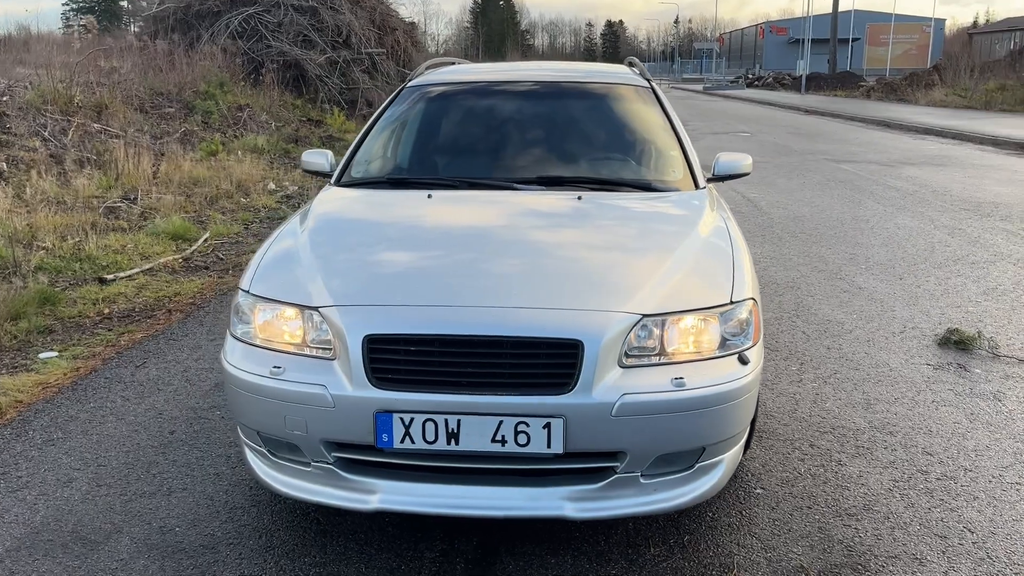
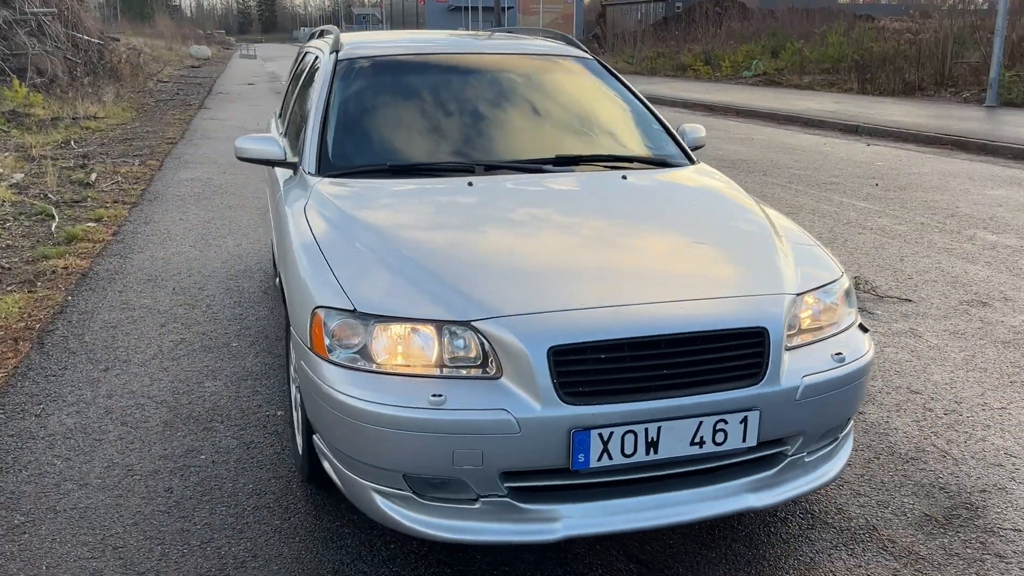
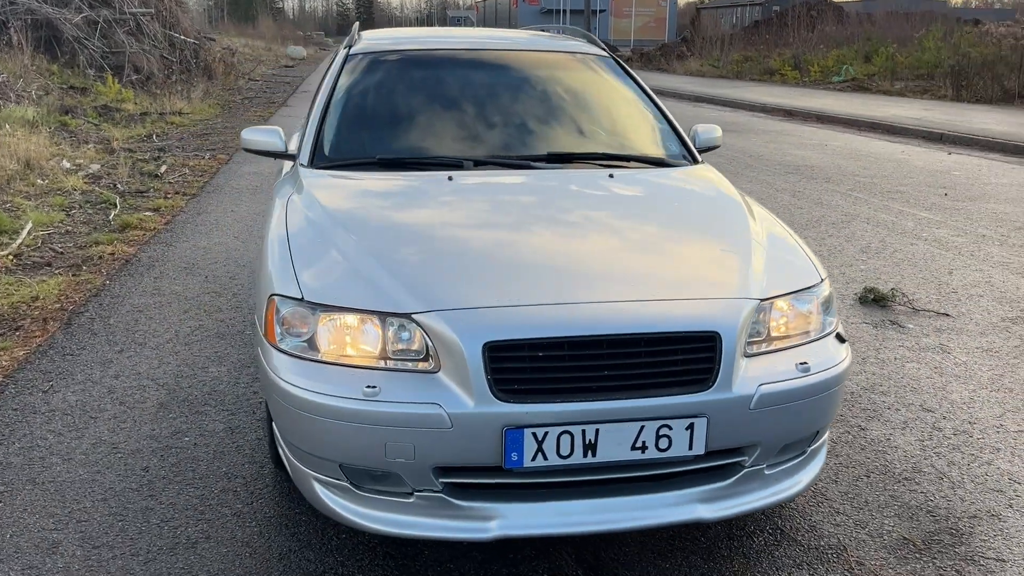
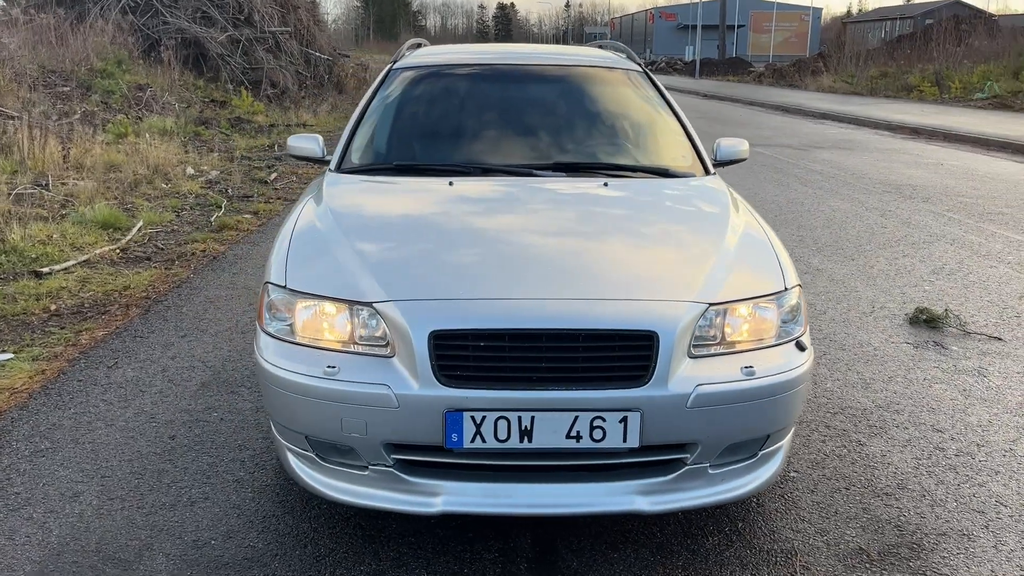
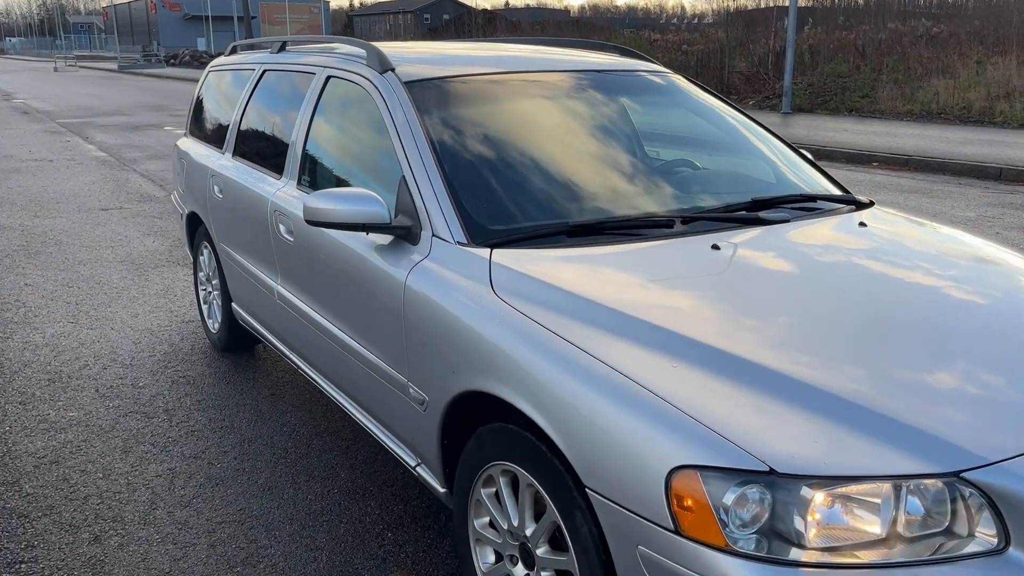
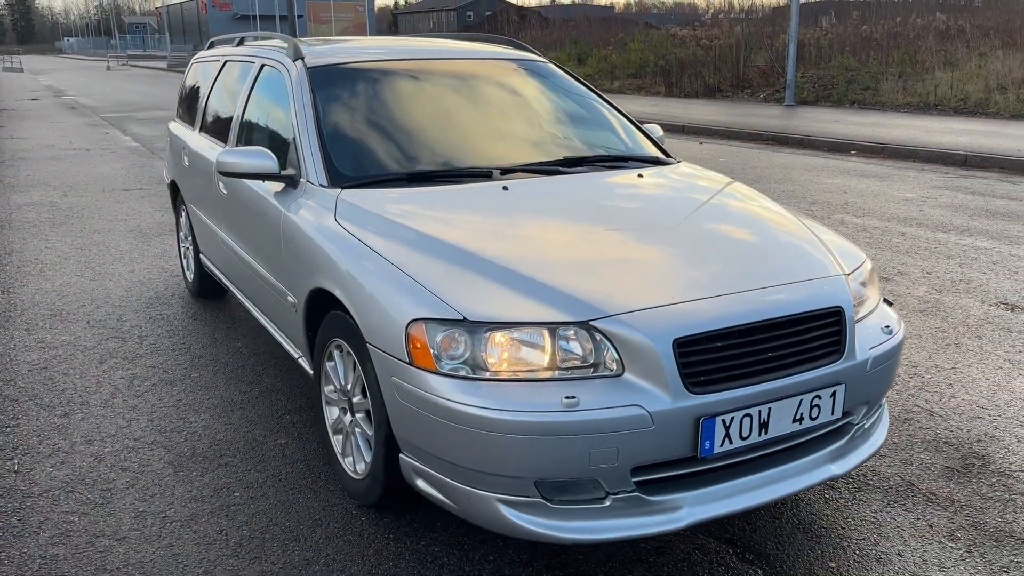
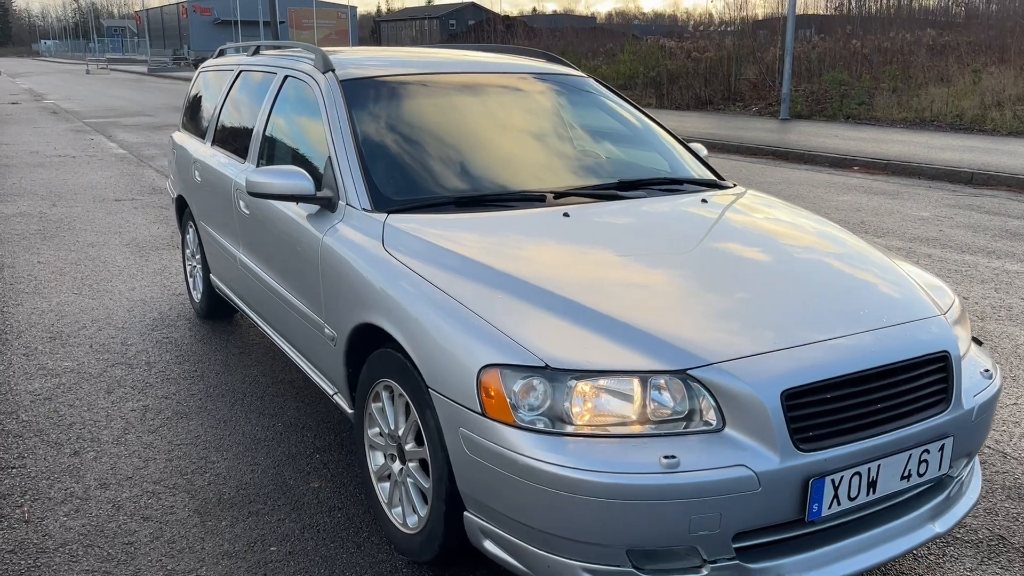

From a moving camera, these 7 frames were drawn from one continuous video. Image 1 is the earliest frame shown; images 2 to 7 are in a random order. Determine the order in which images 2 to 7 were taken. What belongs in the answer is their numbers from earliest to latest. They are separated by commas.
4, 3, 2, 6, 7, 5
